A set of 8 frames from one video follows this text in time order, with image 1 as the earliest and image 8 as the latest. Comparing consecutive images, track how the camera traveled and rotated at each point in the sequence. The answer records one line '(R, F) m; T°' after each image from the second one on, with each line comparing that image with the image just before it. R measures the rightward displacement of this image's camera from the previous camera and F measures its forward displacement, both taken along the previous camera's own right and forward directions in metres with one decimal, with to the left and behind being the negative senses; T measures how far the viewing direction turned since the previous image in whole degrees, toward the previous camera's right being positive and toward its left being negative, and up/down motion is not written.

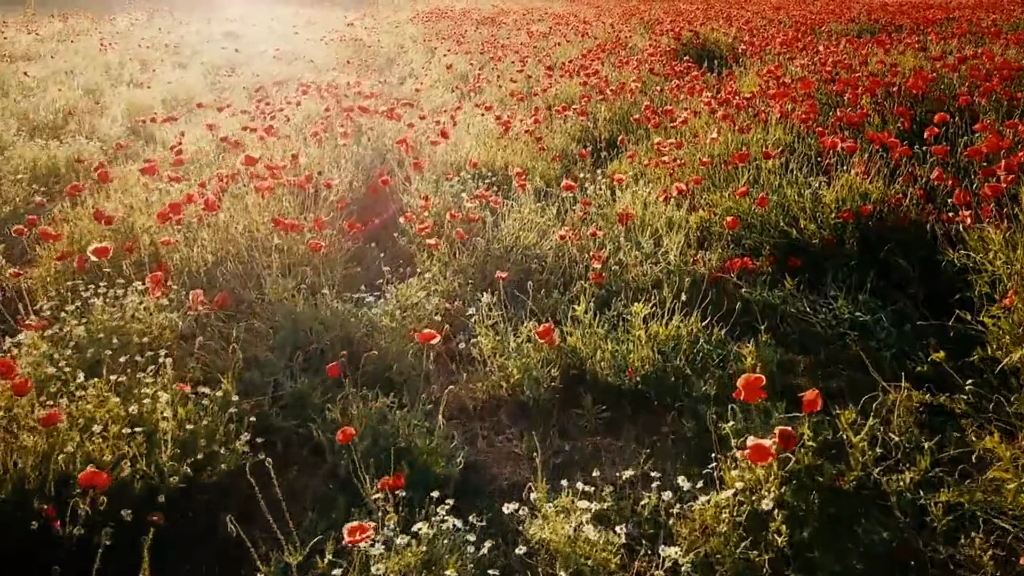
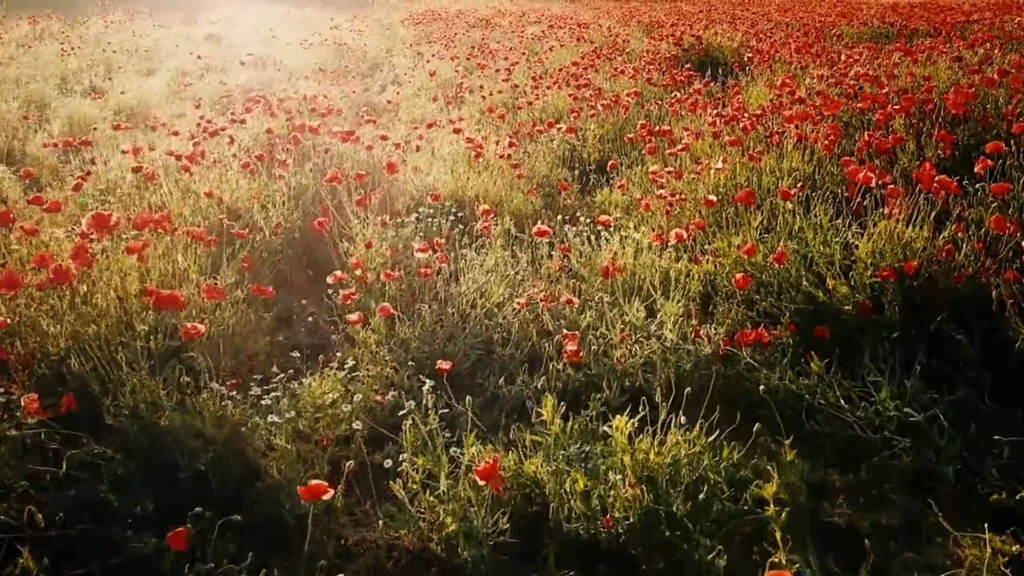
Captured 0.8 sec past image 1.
(+0.2, +0.7) m; 0°
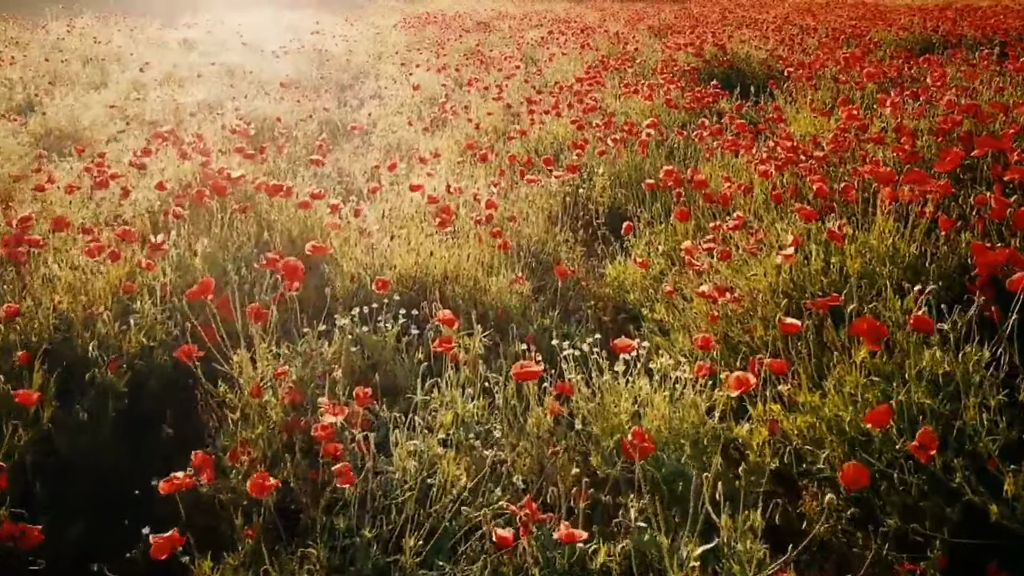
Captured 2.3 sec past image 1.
(+0.1, +1.2) m; 0°
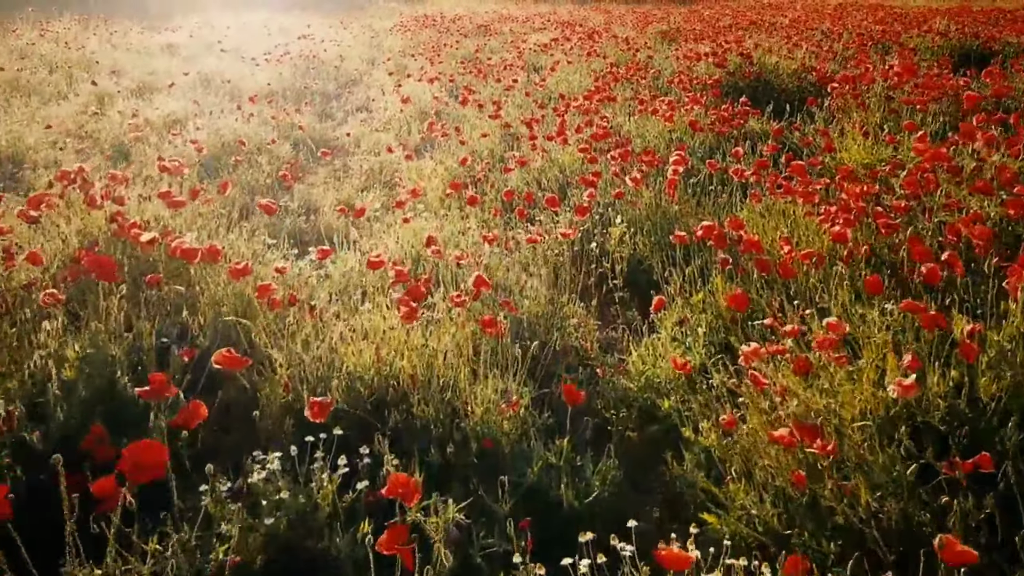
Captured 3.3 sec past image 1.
(0.0, +0.9) m; 0°
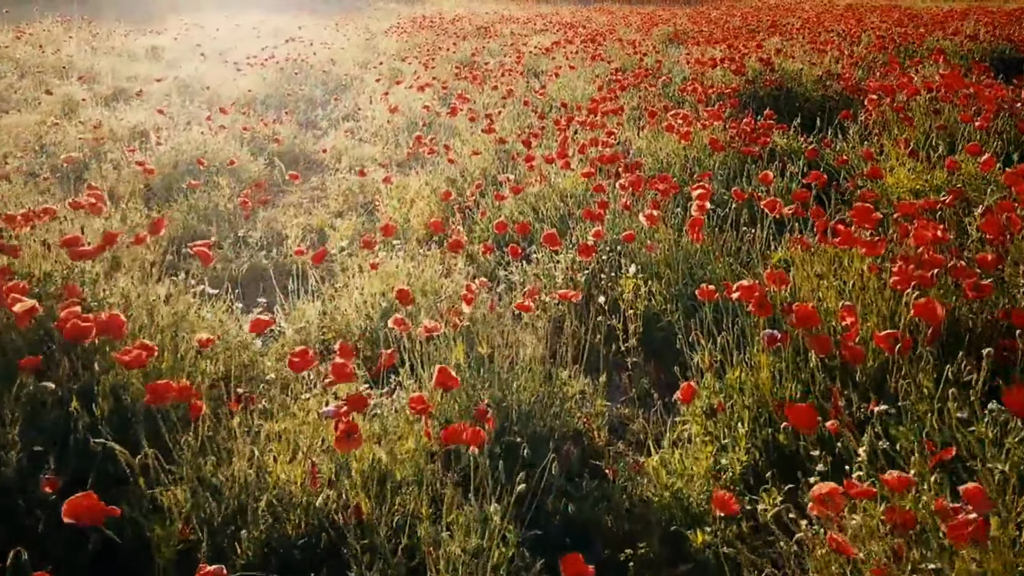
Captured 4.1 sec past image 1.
(0.0, +0.6) m; 0°
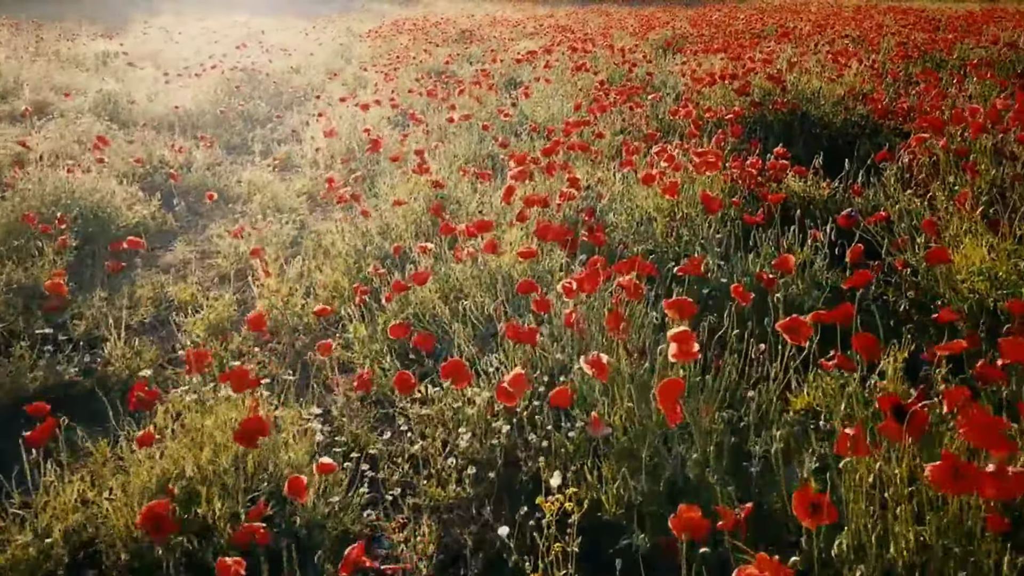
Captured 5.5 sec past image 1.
(+0.3, +1.2) m; 0°
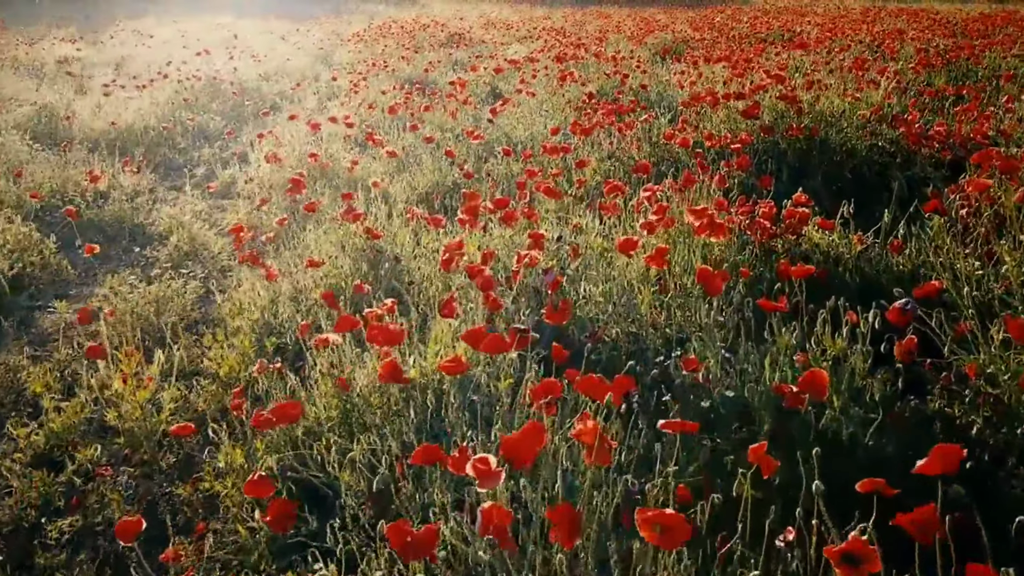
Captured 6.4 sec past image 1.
(+0.2, +0.8) m; 0°
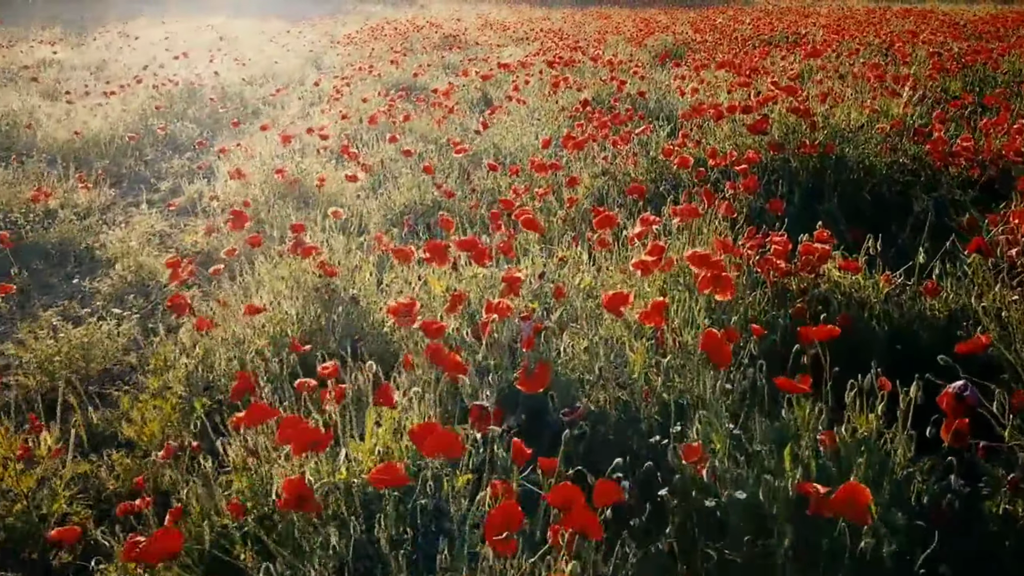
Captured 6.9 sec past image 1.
(+0.1, +0.4) m; 0°
